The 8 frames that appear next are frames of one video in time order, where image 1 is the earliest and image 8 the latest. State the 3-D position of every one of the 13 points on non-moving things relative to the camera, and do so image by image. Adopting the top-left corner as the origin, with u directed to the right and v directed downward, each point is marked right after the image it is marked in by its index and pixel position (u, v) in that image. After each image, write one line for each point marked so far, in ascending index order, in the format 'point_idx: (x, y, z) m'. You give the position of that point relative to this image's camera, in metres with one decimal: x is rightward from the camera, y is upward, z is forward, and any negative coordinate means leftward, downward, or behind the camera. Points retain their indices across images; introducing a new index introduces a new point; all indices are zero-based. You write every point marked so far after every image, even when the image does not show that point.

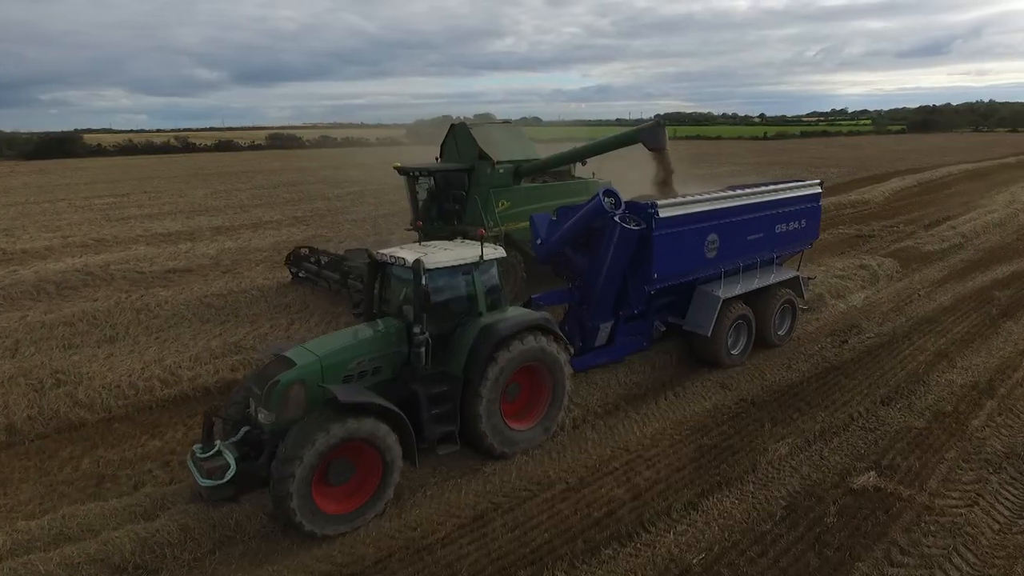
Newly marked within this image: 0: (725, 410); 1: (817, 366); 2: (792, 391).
0: (+2.4, -1.4, +7.0) m
1: (+4.1, -1.0, +8.3) m
2: (+3.4, -1.3, +7.5) m
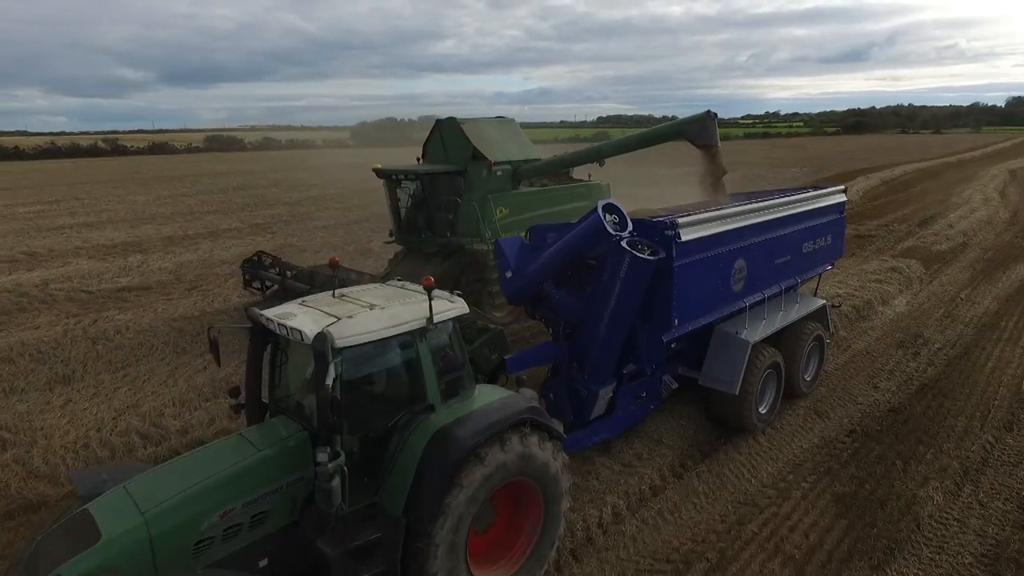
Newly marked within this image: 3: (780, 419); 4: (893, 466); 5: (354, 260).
0: (+3.2, -1.6, +6.0) m
1: (+4.7, -1.2, +7.4) m
2: (+4.1, -1.4, +6.6) m
3: (+2.6, -1.5, +6.4) m
4: (+3.5, -1.6, +5.6) m
5: (-3.7, +0.7, +14.4) m
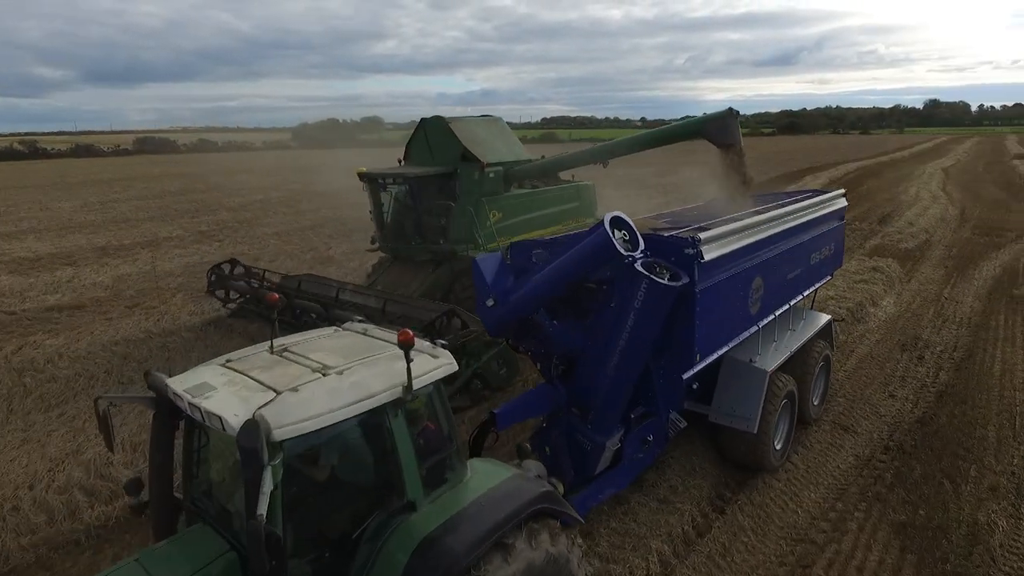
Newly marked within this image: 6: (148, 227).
0: (+3.3, -1.6, +5.6) m
1: (+4.7, -1.2, +7.1) m
2: (+4.2, -1.4, +6.3) m
3: (+2.7, -1.6, +5.9) m
4: (+3.7, -1.7, +5.2) m
5: (-4.3, +0.4, +13.3) m
6: (-11.1, +1.9, +18.8) m
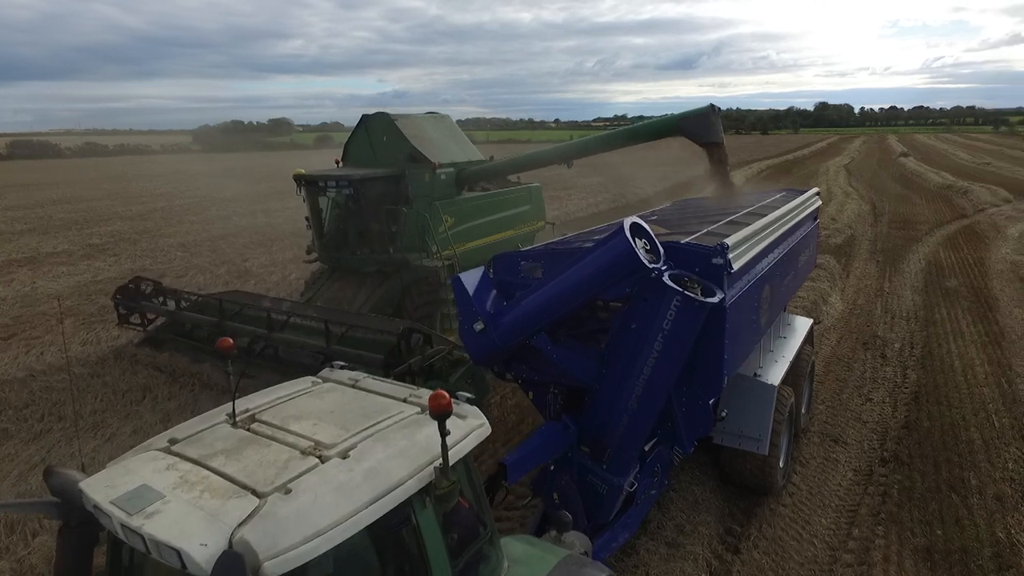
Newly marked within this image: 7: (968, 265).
0: (+3.1, -1.6, +5.2) m
1: (+4.3, -1.2, +7.0) m
2: (+3.9, -1.4, +6.0) m
3: (+2.5, -1.6, +5.5) m
4: (+3.5, -1.7, +5.0) m
5: (-5.5, +0.1, +11.9) m
6: (-12.9, +1.2, +16.5) m
7: (+9.4, +0.5, +12.7) m
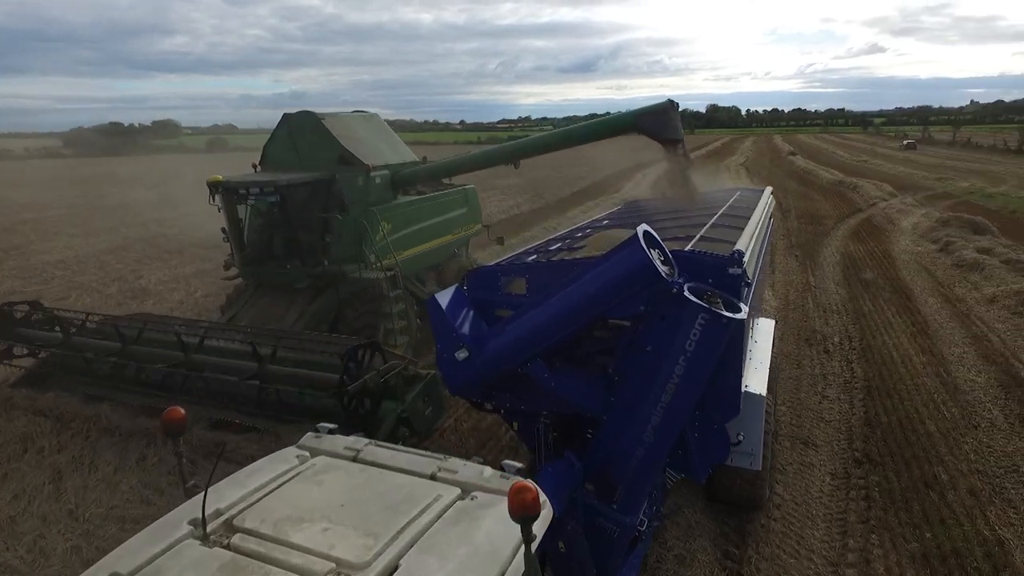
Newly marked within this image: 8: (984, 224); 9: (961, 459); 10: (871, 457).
0: (+2.9, -1.6, +5.2) m
1: (+3.8, -1.1, +7.0) m
2: (+3.6, -1.4, +6.0) m
3: (+2.2, -1.6, +5.3) m
4: (+3.3, -1.7, +4.9) m
5: (-6.6, -0.3, +10.5) m
6: (-14.7, +0.6, +14.0) m
7: (+7.9, +0.7, +13.4) m
8: (+11.4, +1.5, +14.8) m
9: (+4.0, -1.5, +5.5) m
10: (+3.2, -1.5, +5.6) m
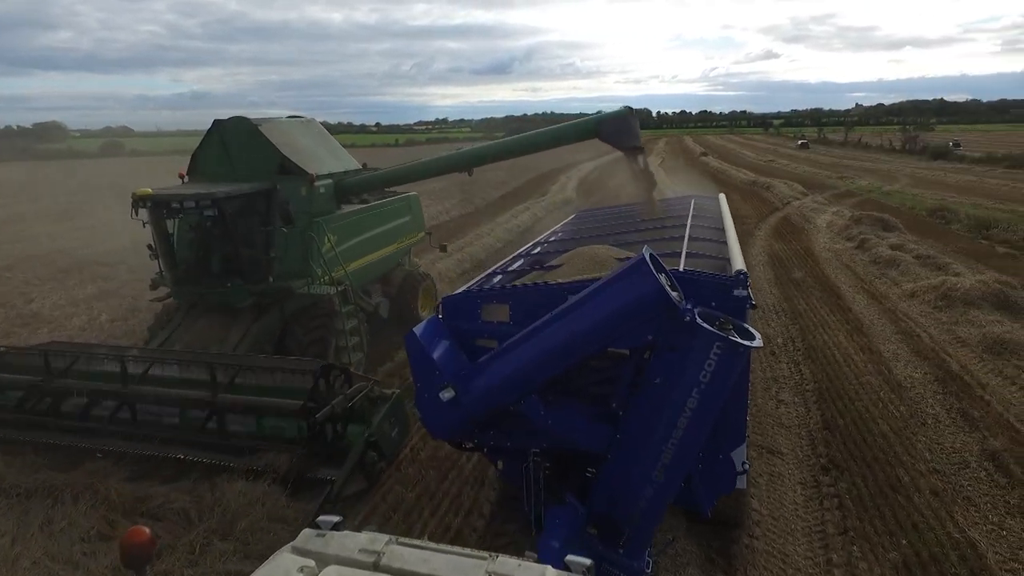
0: (+2.7, -1.7, +5.2) m
1: (+3.3, -1.2, +7.1) m
2: (+3.2, -1.4, +6.1) m
3: (+2.0, -1.7, +5.2) m
4: (+3.1, -1.7, +5.0) m
5: (-7.5, -0.7, +9.3) m
6: (-16.0, -0.2, +11.7) m
7: (+6.5, +0.8, +14.0) m
8: (+9.7, +1.7, +15.8) m
9: (+3.7, -1.6, +5.7) m
10: (+2.9, -1.6, +5.6) m
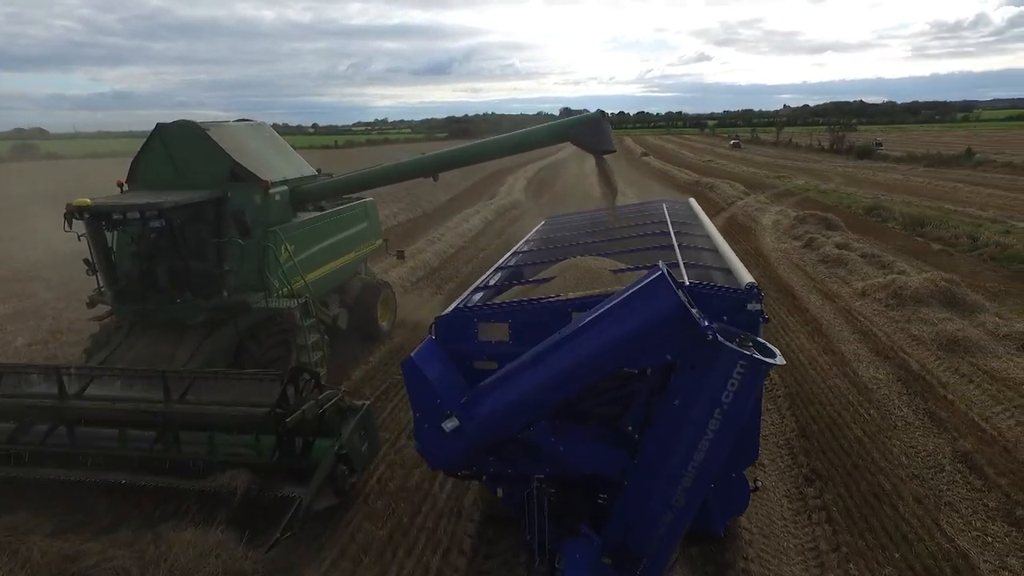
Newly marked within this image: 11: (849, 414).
0: (+2.5, -1.8, +5.1) m
1: (+3.0, -1.2, +7.1) m
2: (+2.9, -1.5, +6.0) m
3: (+1.8, -1.8, +5.0) m
4: (+3.0, -1.8, +4.9) m
5: (-8.0, -1.1, +8.3) m
6: (-16.7, -0.7, +9.9) m
7: (+5.5, +0.8, +14.2) m
8: (+8.5, +1.8, +16.3) m
9: (+3.5, -1.6, +5.6) m
10: (+2.7, -1.6, +5.5) m
11: (+3.6, -1.3, +6.6) m
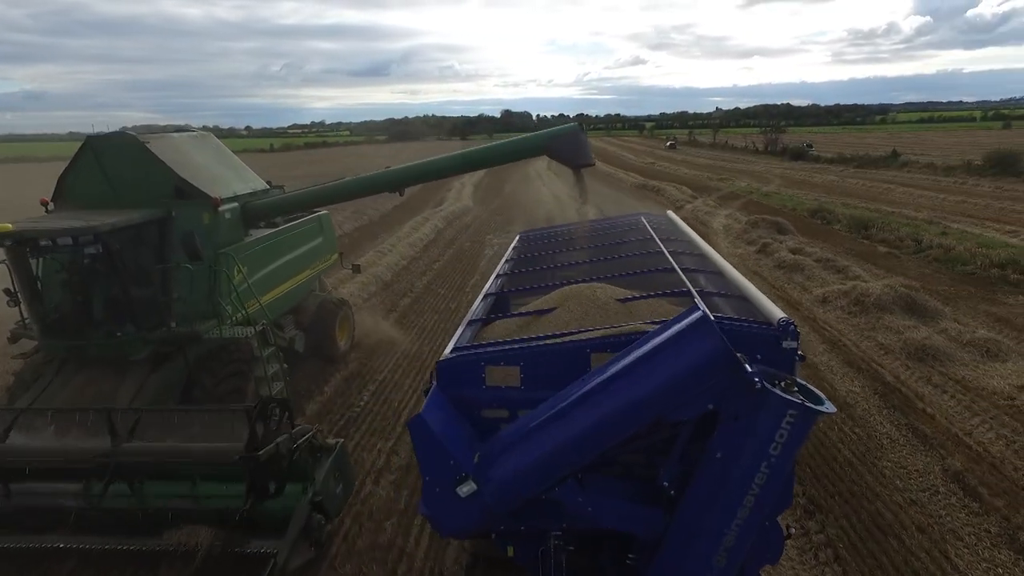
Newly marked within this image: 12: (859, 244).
0: (+2.5, -2.0, +4.8) m
1: (+2.7, -1.4, +6.9) m
2: (+2.8, -1.7, +5.9) m
3: (+1.8, -2.0, +4.8) m
4: (+2.9, -2.0, +4.7) m
5: (-8.3, -1.5, +7.1) m
6: (-17.1, -1.4, +8.0) m
7: (+4.5, +0.6, +14.2) m
8: (+7.3, +1.7, +16.6) m
9: (+3.4, -1.8, +5.5) m
10: (+2.6, -1.8, +5.3) m
11: (+3.4, -1.5, +6.5) m
12: (+8.6, +1.1, +15.3) m
